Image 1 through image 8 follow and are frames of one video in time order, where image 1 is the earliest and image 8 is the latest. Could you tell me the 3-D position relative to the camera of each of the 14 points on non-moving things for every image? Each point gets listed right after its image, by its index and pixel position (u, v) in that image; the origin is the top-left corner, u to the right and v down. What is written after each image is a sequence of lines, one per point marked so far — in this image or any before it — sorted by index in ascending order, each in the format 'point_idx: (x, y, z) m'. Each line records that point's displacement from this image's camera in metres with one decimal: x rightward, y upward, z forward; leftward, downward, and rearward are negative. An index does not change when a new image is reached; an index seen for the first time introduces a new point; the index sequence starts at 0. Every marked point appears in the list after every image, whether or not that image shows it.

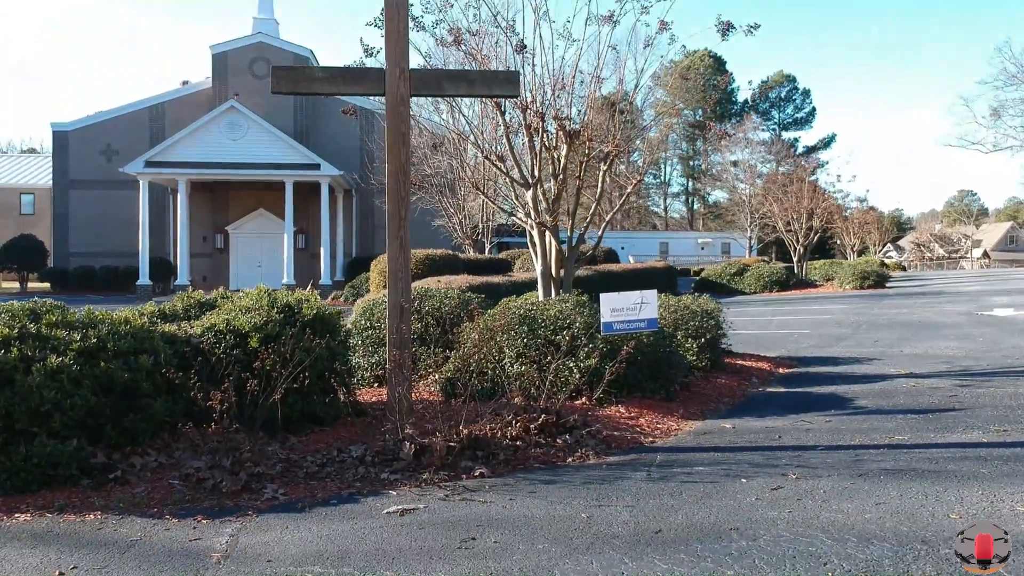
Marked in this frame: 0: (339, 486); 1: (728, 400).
0: (-1.1, -1.2, +5.8) m
1: (+2.0, -1.0, +8.8) m
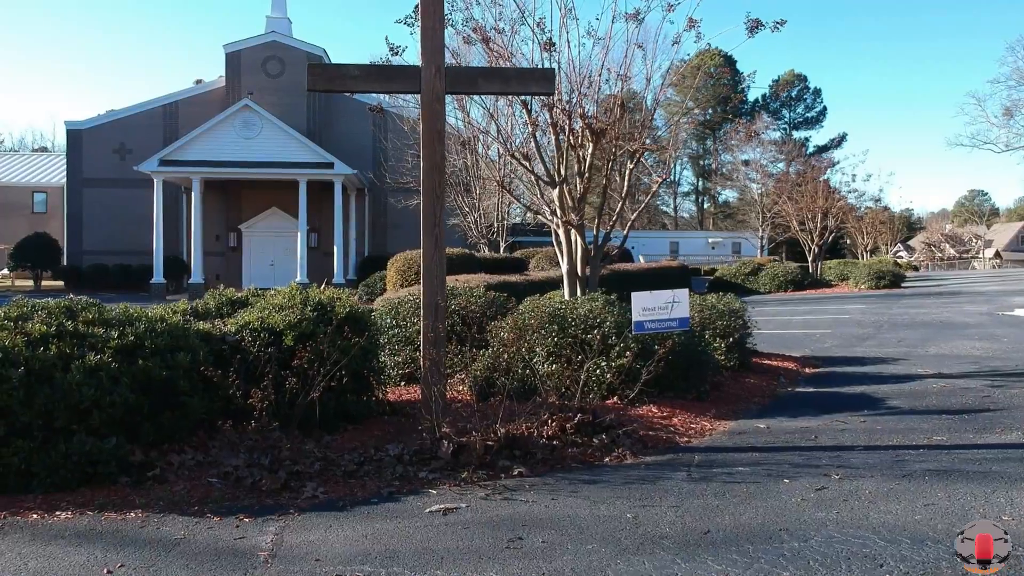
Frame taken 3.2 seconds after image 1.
0: (-0.8, -1.2, +5.8) m
1: (+2.3, -1.0, +8.7) m
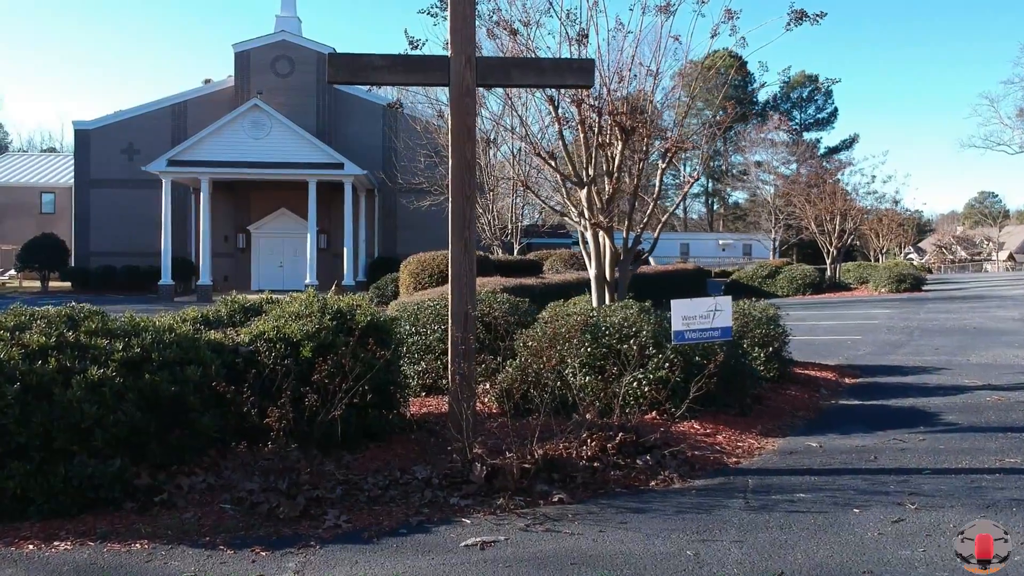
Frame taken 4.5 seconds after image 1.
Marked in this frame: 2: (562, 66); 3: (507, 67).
0: (-0.6, -1.3, +5.3) m
1: (+2.5, -1.1, +8.2) m
2: (+0.3, +1.5, +6.5) m
3: (0.0, +1.5, +6.5) m
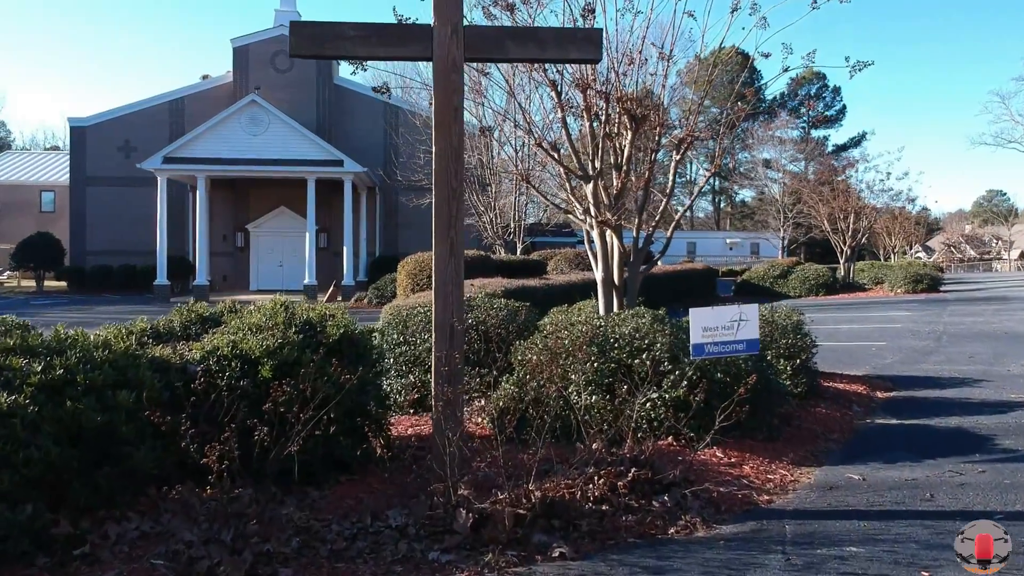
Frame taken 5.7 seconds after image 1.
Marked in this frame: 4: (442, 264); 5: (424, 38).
0: (-0.6, -1.3, +4.3) m
1: (+2.5, -1.2, +7.2) m
2: (+0.3, +1.5, +5.6) m
3: (-0.1, +1.5, +5.5) m
4: (-0.4, +0.1, +5.4) m
5: (-0.5, +1.4, +5.4) m
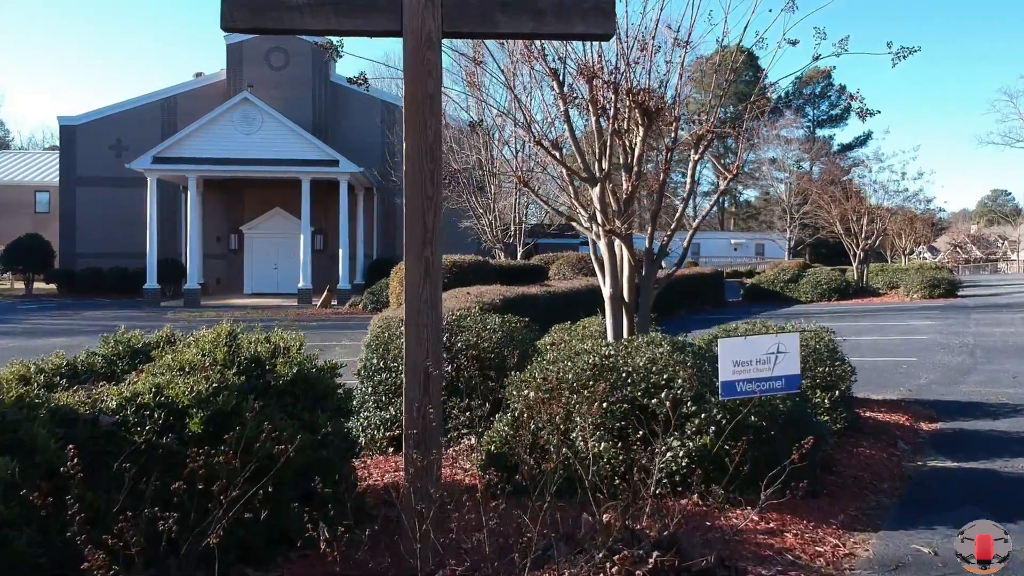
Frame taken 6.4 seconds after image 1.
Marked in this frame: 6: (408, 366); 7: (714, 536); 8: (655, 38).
0: (-0.7, -1.5, +3.2) m
1: (+2.5, -1.3, +6.2) m
2: (+0.3, +1.3, +4.5) m
3: (-0.1, +1.3, +4.4) m
4: (-0.4, 0.0, +4.3) m
5: (-0.6, +1.3, +4.3) m
6: (-0.5, -0.4, +4.3) m
7: (+1.0, -1.3, +4.7) m
8: (+1.2, +2.1, +8.0) m
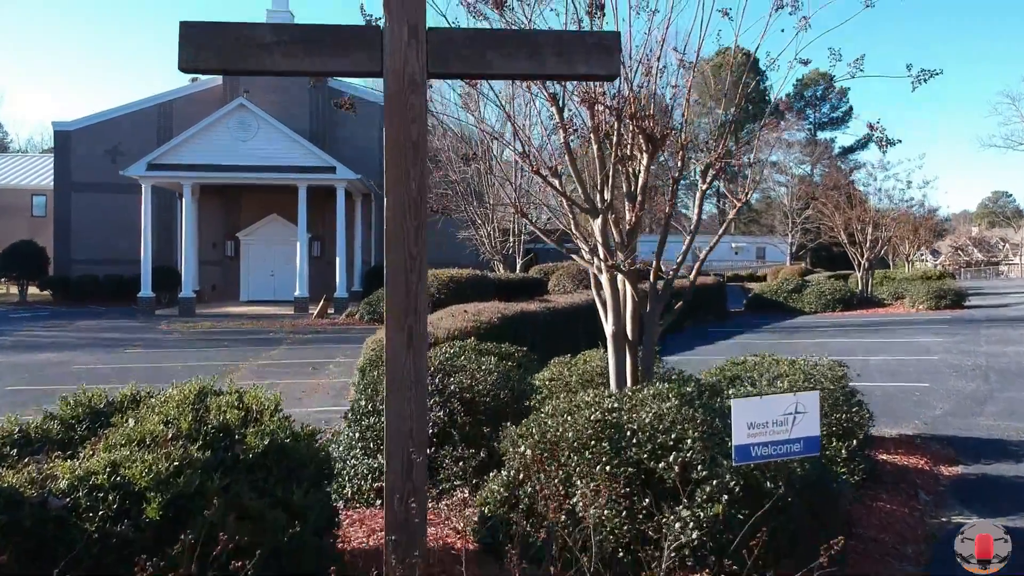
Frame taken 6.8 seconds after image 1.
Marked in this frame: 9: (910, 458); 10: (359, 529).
0: (-0.7, -1.7, +2.8) m
1: (+2.4, -1.6, +5.7) m
2: (+0.2, +1.0, +4.0) m
3: (-0.1, +1.0, +4.0) m
4: (-0.5, -0.3, +3.8) m
5: (-0.6, +1.0, +3.9) m
6: (-0.5, -0.7, +3.9) m
7: (+1.0, -1.5, +4.3) m
8: (+1.2, +1.8, +7.5) m
9: (+3.4, -1.4, +8.0) m
10: (-1.0, -1.5, +5.9) m
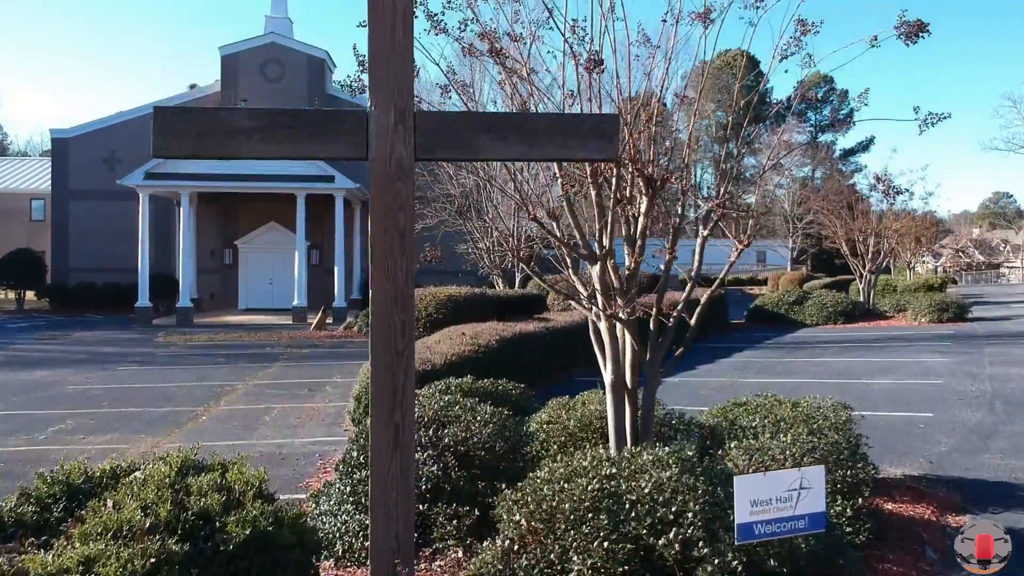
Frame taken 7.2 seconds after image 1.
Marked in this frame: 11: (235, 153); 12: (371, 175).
0: (-0.7, -2.1, +2.6) m
1: (+2.4, -2.0, +5.5) m
2: (+0.2, +0.7, +3.9) m
3: (-0.2, +0.7, +3.8) m
4: (-0.5, -0.7, +3.7) m
5: (-0.6, +0.6, +3.7) m
6: (-0.5, -1.0, +3.7) m
7: (+1.0, -1.9, +4.1) m
8: (+1.1, +1.5, +7.3) m
9: (+3.3, -1.8, +7.8) m
10: (-1.0, -1.9, +5.7) m
11: (-1.1, +0.5, +3.7) m
12: (-0.5, +0.4, +3.6) m
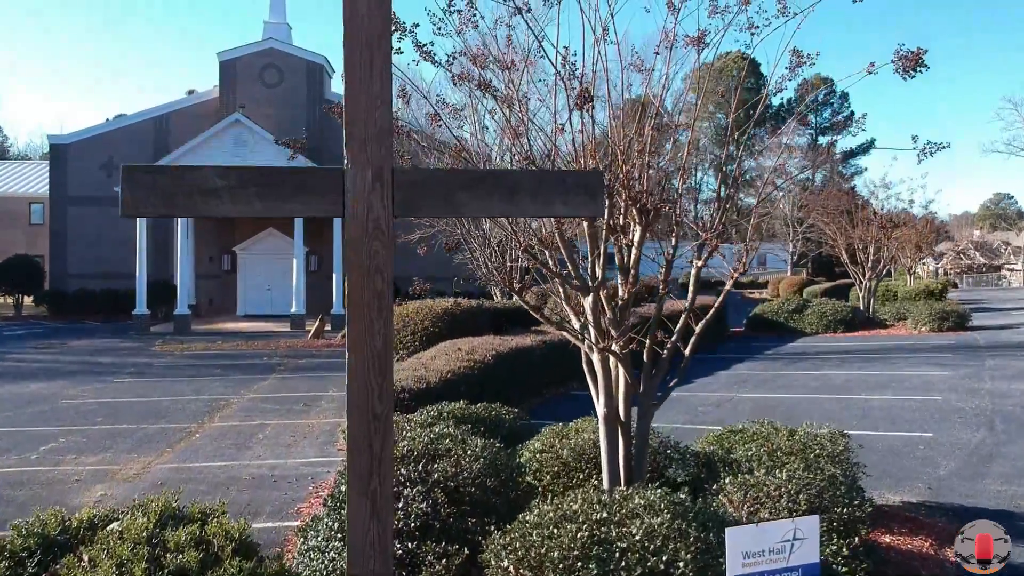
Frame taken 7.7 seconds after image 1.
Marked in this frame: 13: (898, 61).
0: (-0.8, -2.4, +2.5) m
1: (+2.3, -2.2, +5.4) m
2: (+0.1, +0.4, +3.7) m
3: (-0.2, +0.4, +3.7) m
4: (-0.6, -0.9, +3.5) m
5: (-0.7, +0.4, +3.6) m
6: (-0.6, -1.3, +3.6) m
7: (+0.9, -2.2, +4.0) m
8: (+1.1, +1.2, +7.2) m
9: (+3.3, -2.0, +7.7) m
10: (-1.1, -2.1, +5.6) m
11: (-1.2, +0.3, +3.6) m
12: (-0.6, +0.2, +3.5) m
13: (+2.4, +1.4, +5.9) m
